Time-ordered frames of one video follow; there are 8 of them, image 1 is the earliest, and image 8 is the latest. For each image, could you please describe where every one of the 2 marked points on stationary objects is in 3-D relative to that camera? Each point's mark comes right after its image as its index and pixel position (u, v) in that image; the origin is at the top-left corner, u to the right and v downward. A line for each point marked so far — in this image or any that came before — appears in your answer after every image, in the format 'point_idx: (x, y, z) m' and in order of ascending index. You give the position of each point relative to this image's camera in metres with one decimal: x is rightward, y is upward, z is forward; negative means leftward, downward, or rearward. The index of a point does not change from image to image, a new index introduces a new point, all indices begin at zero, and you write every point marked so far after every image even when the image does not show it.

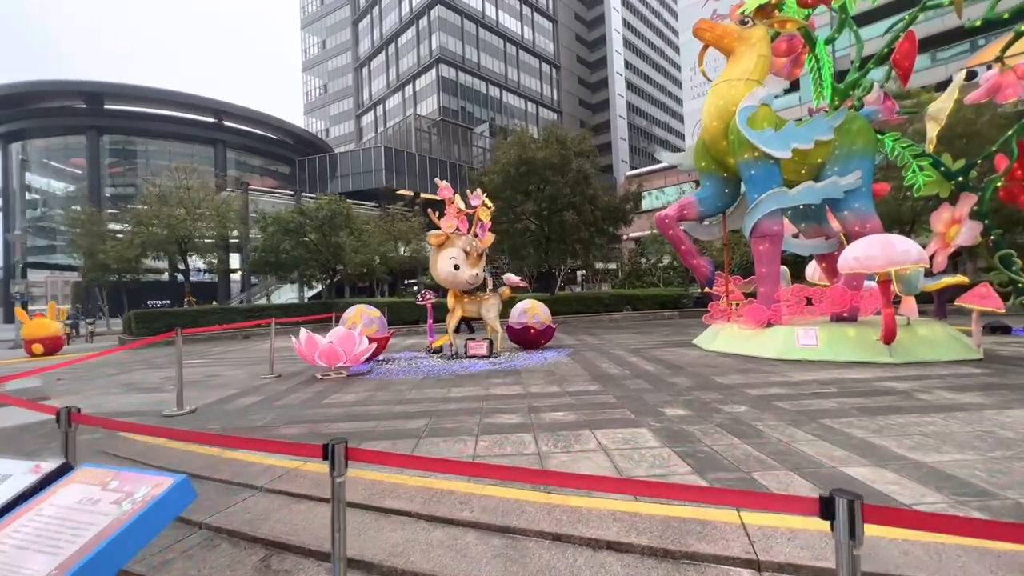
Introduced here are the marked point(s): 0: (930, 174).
0: (+11.0, +3.0, +11.3) m
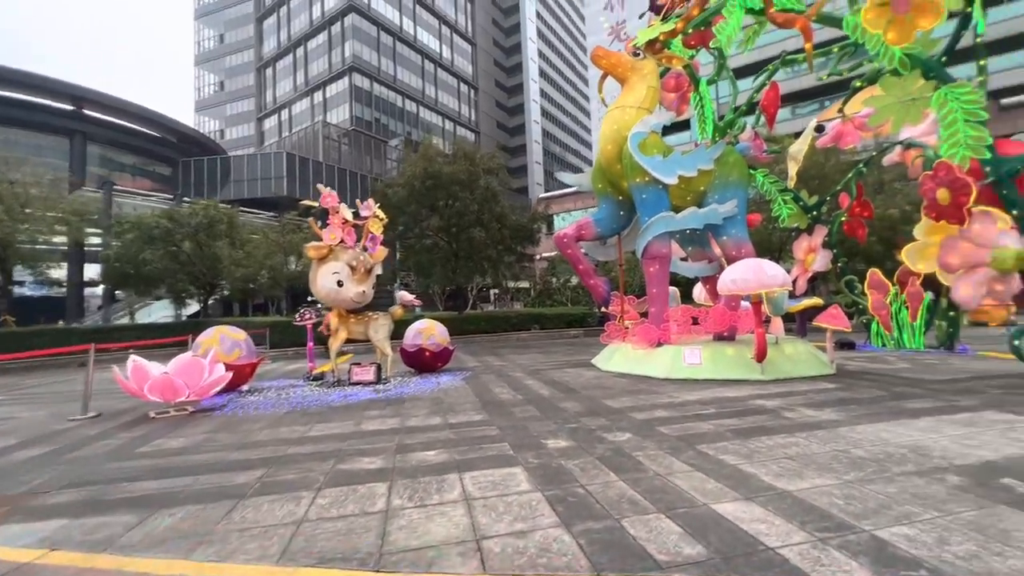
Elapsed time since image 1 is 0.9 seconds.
0: (+8.3, +2.4, +12.7) m
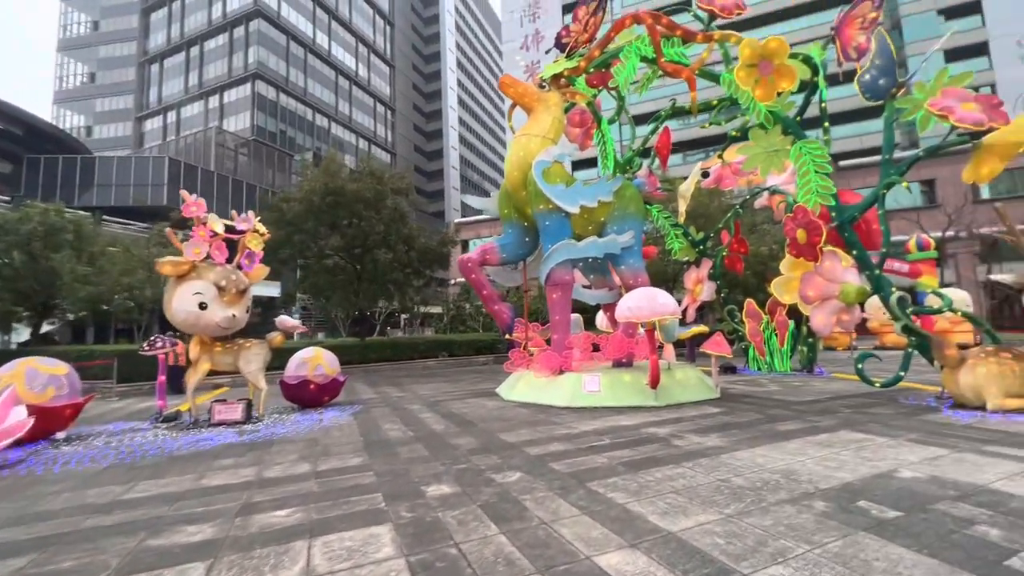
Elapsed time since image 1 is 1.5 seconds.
0: (+5.5, +1.5, +13.8) m
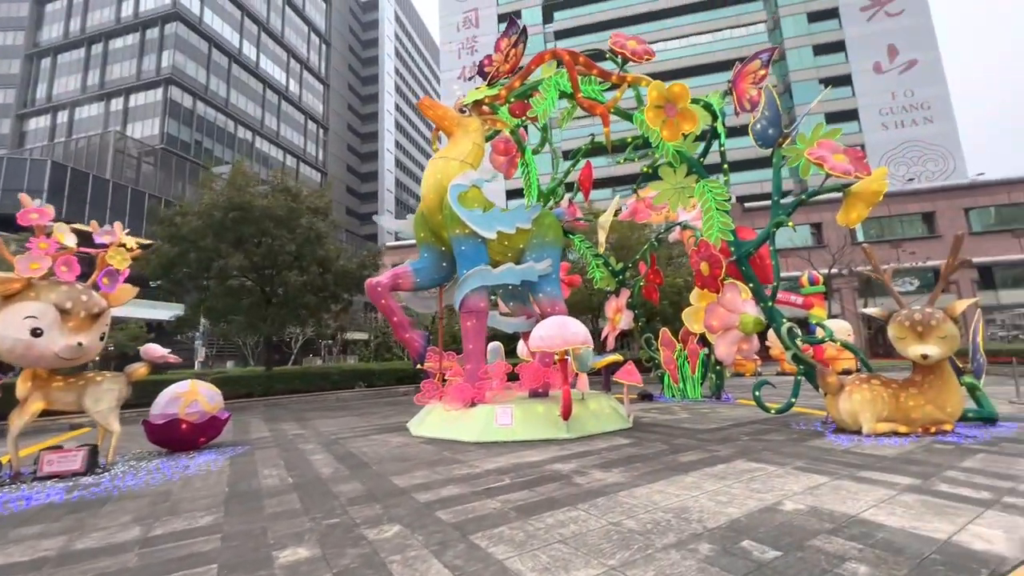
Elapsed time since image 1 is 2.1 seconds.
0: (+3.0, +0.6, +14.2) m
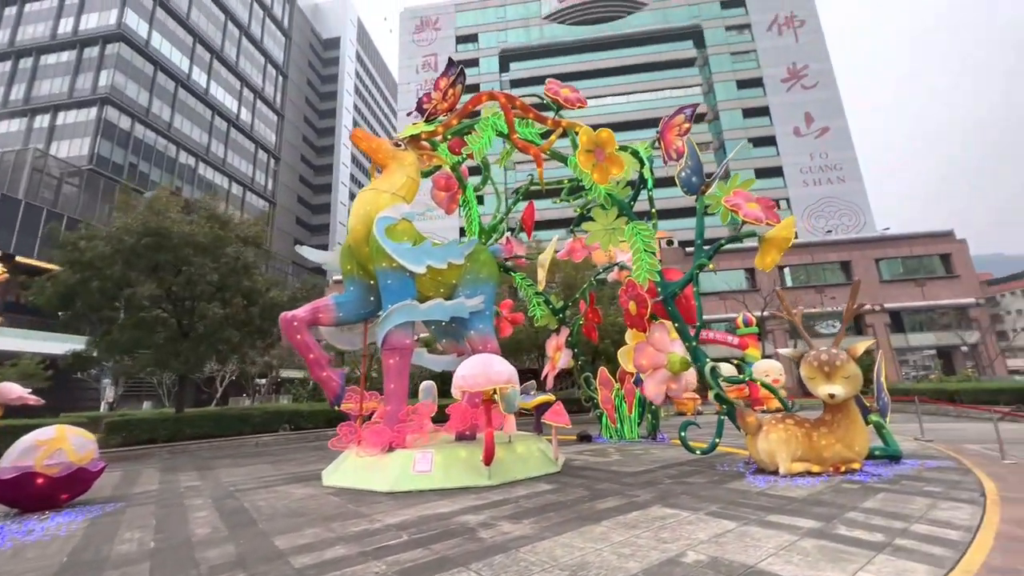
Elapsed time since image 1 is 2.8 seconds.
0: (+1.0, -0.7, +14.2) m
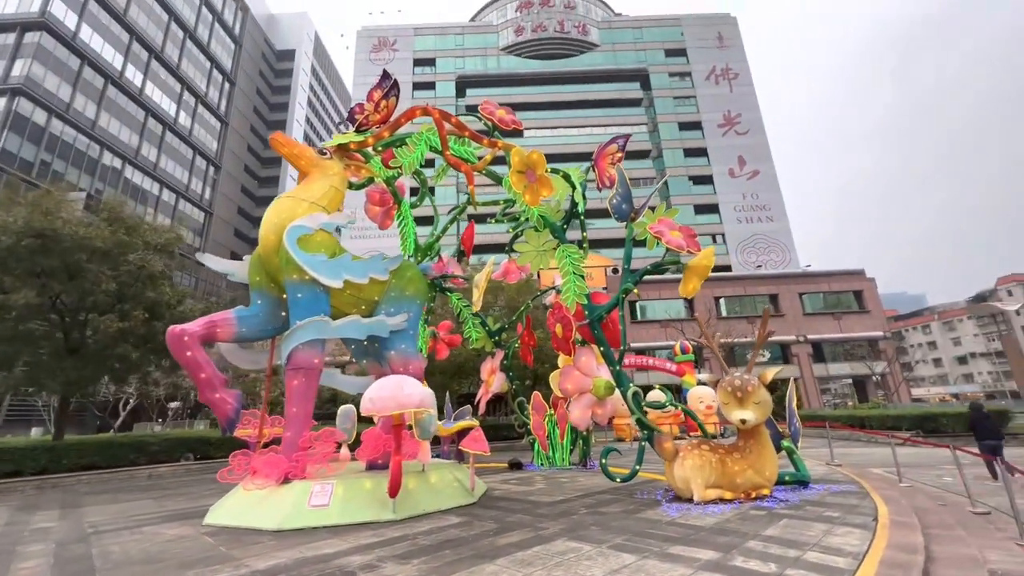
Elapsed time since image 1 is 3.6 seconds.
0: (-1.1, -1.4, +13.8) m
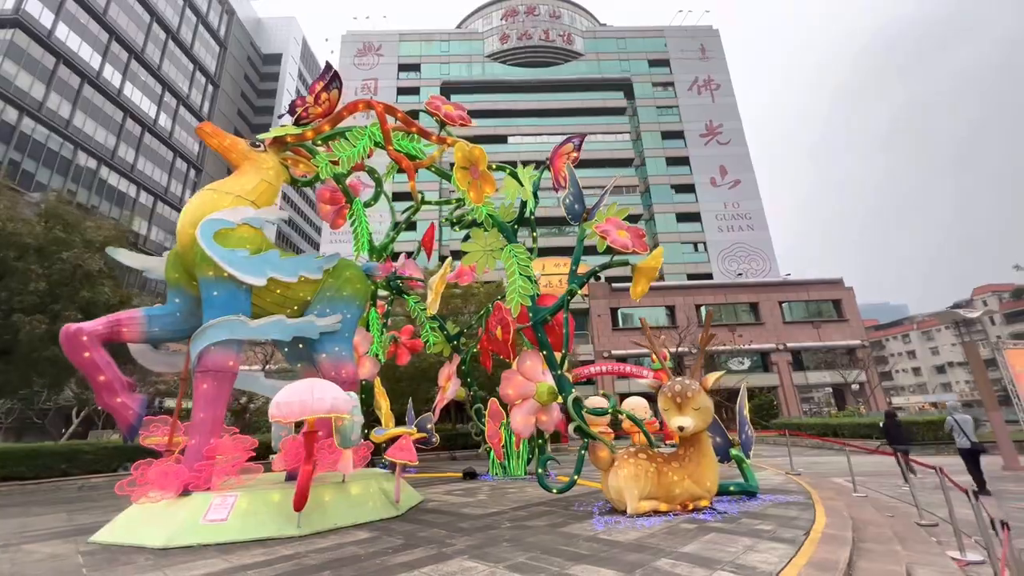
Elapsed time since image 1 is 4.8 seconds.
0: (-2.4, -1.5, +13.4) m
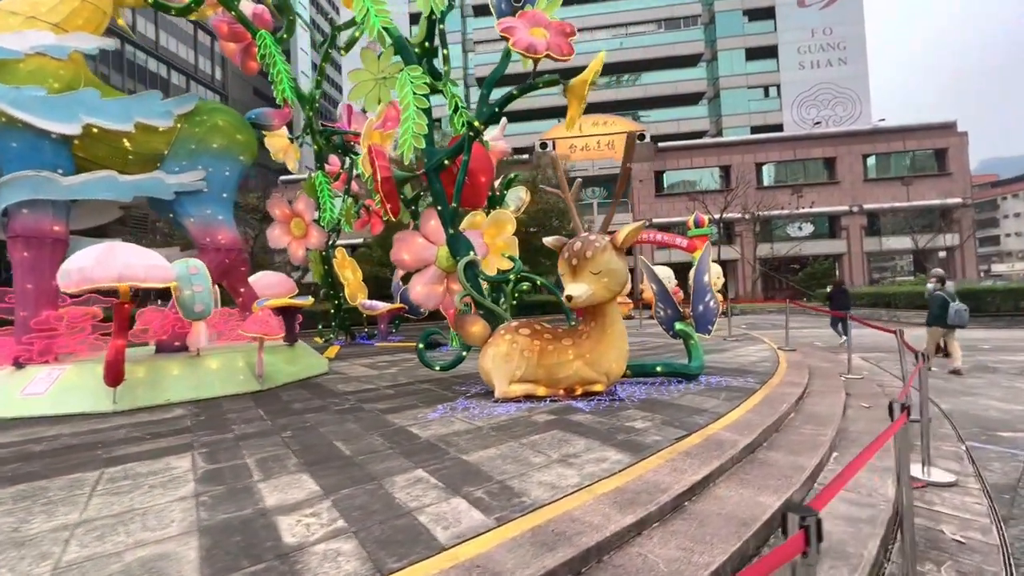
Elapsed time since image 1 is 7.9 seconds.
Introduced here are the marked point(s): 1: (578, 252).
0: (-3.4, +2.5, +11.9) m
1: (+0.8, +0.4, +5.1) m
